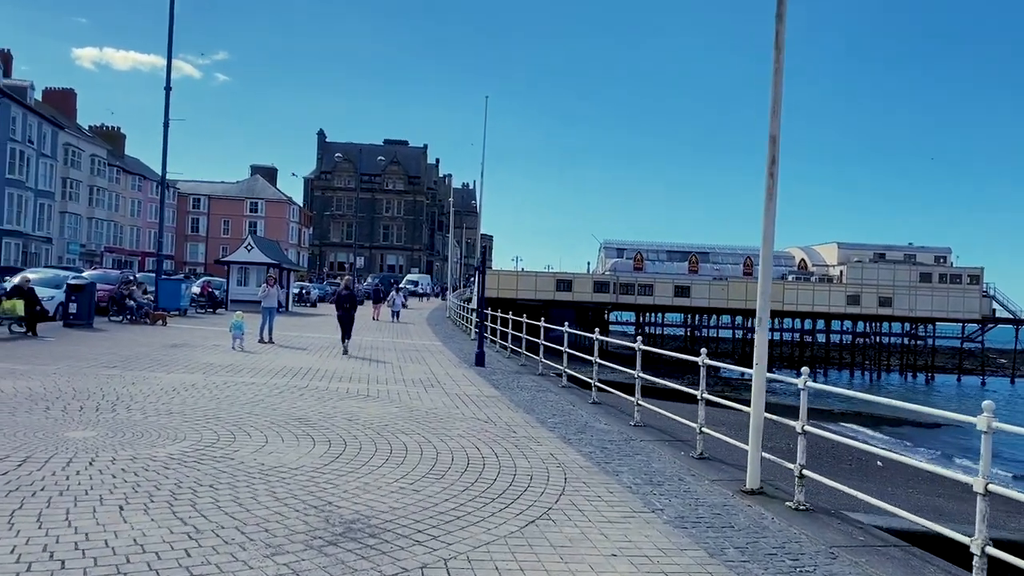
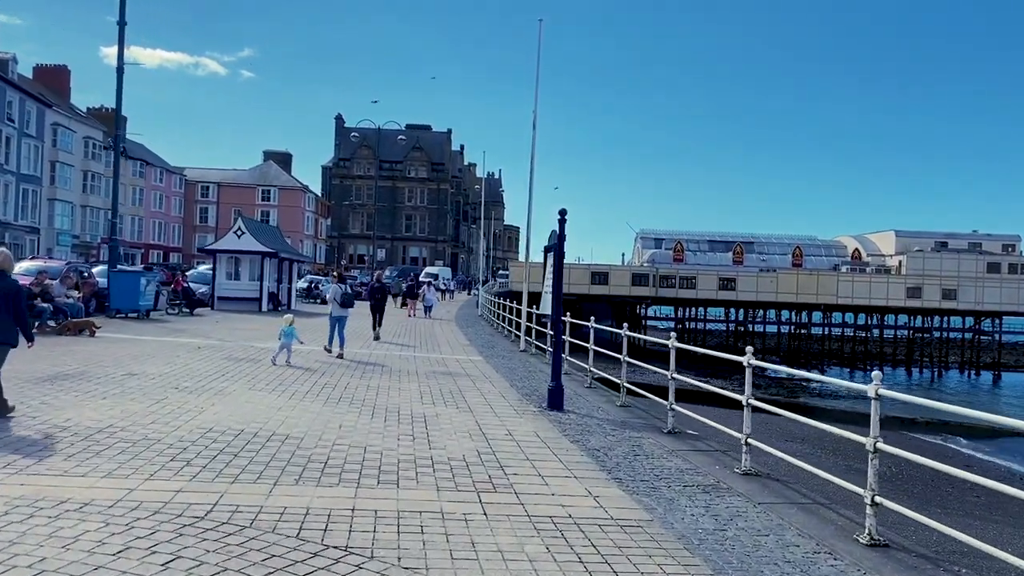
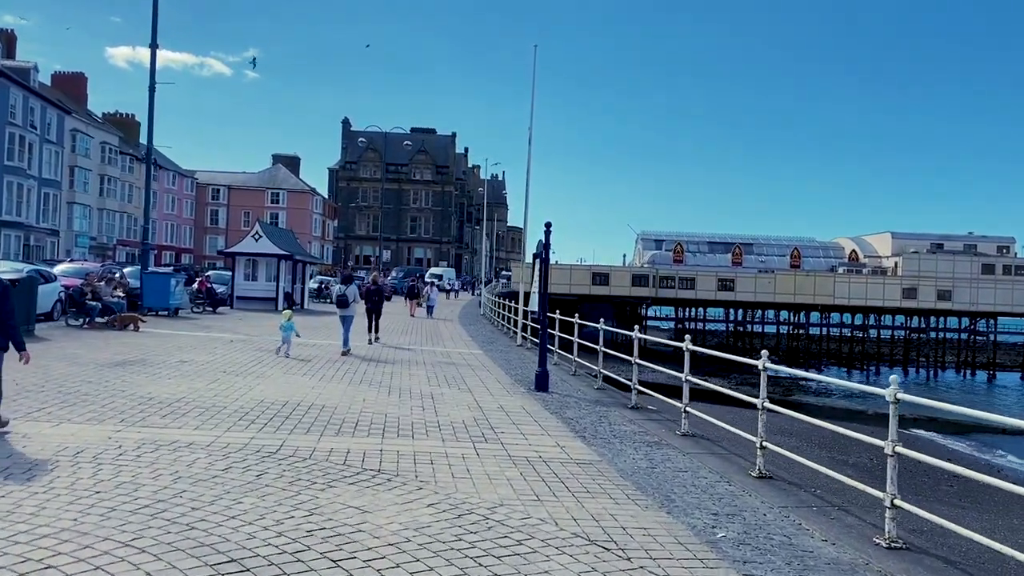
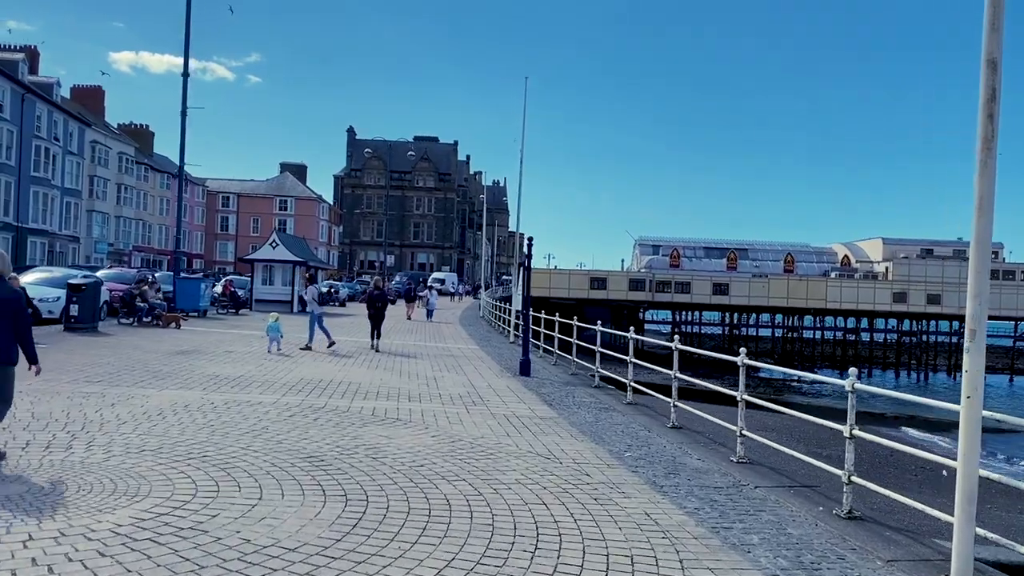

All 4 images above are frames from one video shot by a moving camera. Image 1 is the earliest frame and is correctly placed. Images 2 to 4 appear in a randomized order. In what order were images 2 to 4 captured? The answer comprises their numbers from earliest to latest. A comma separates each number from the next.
4, 3, 2
